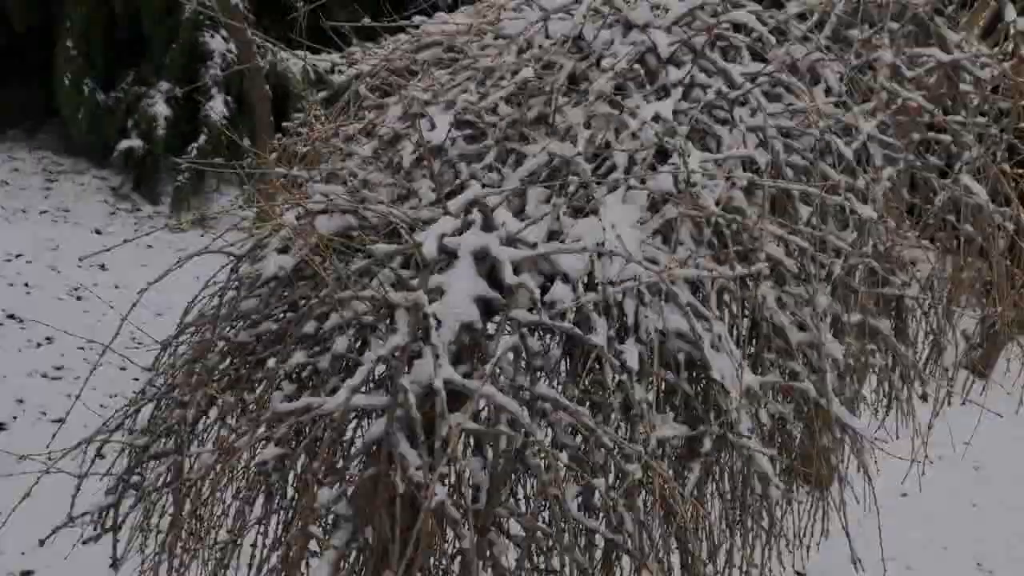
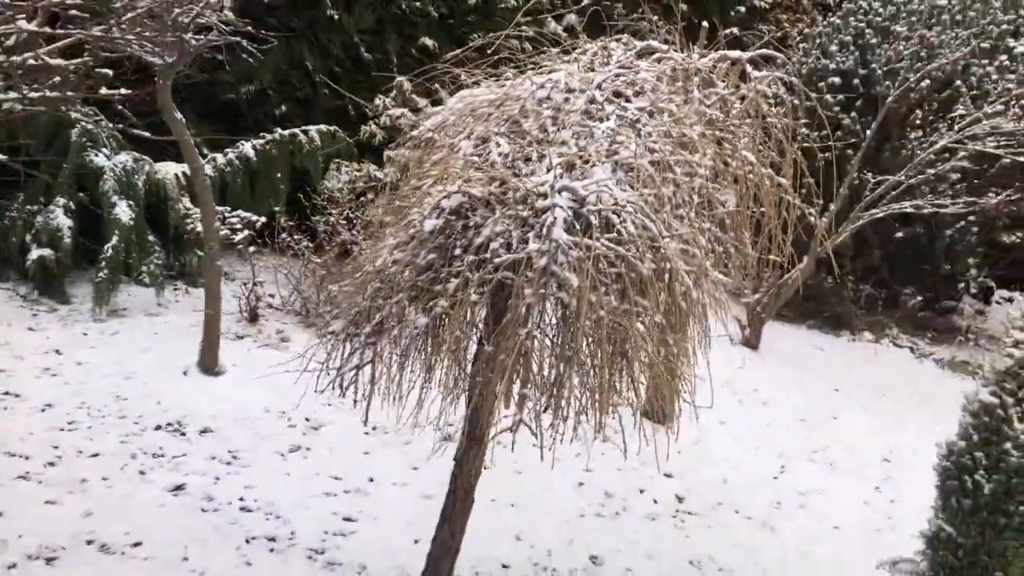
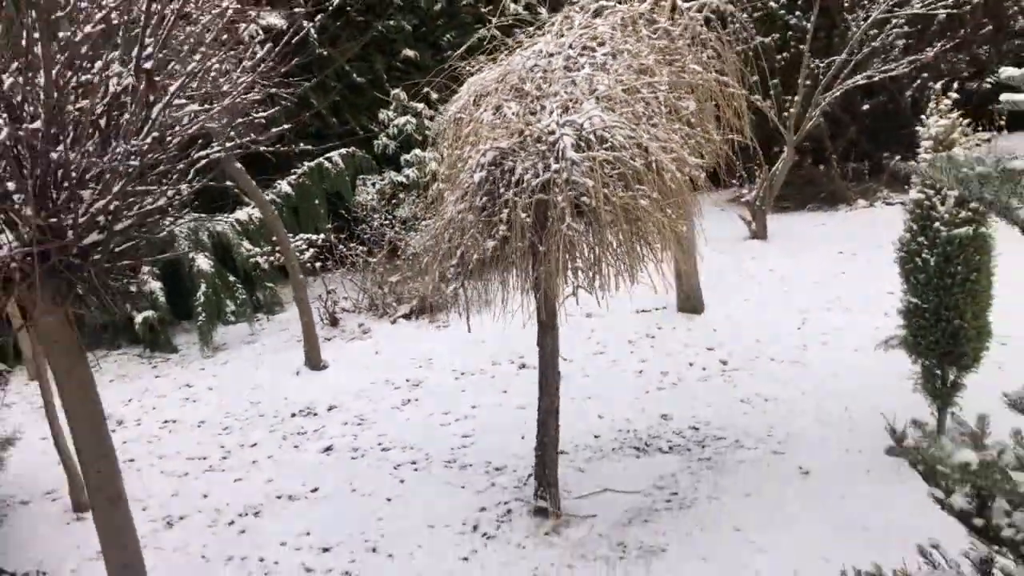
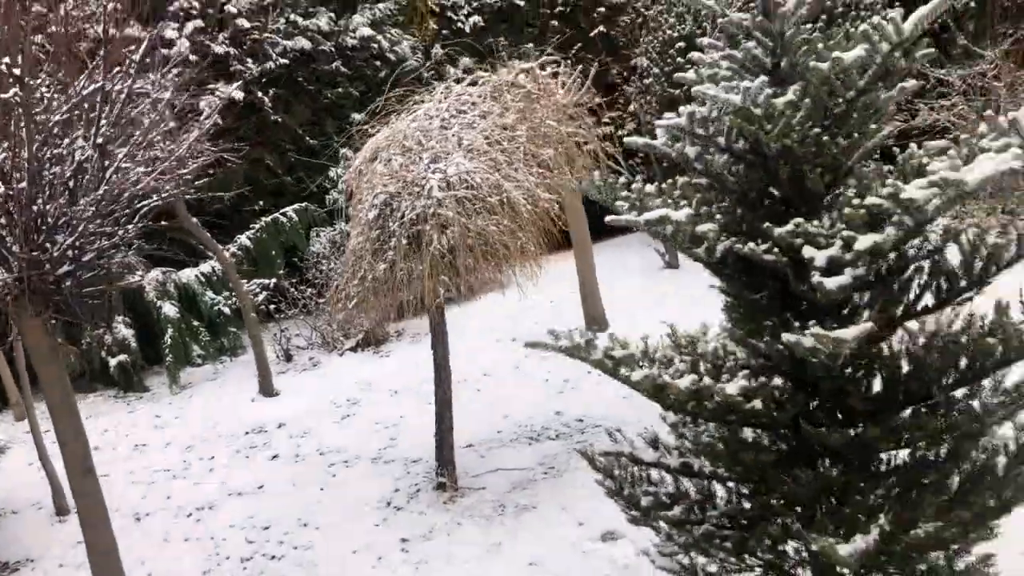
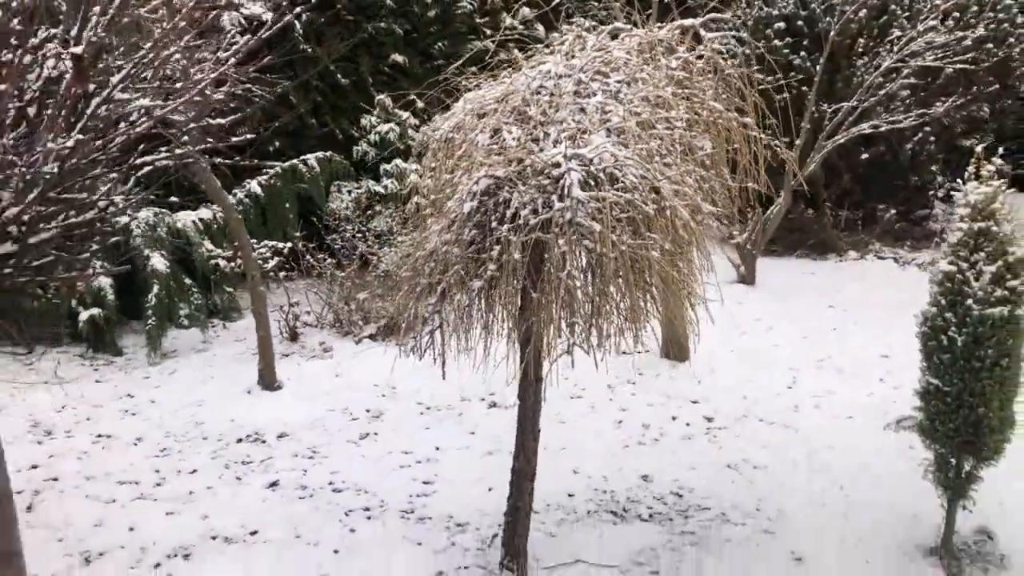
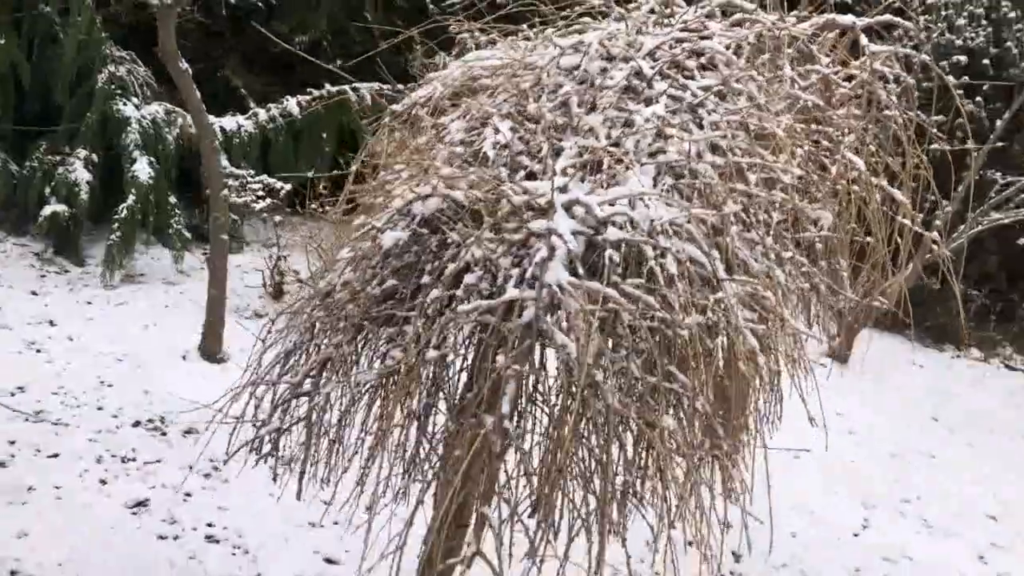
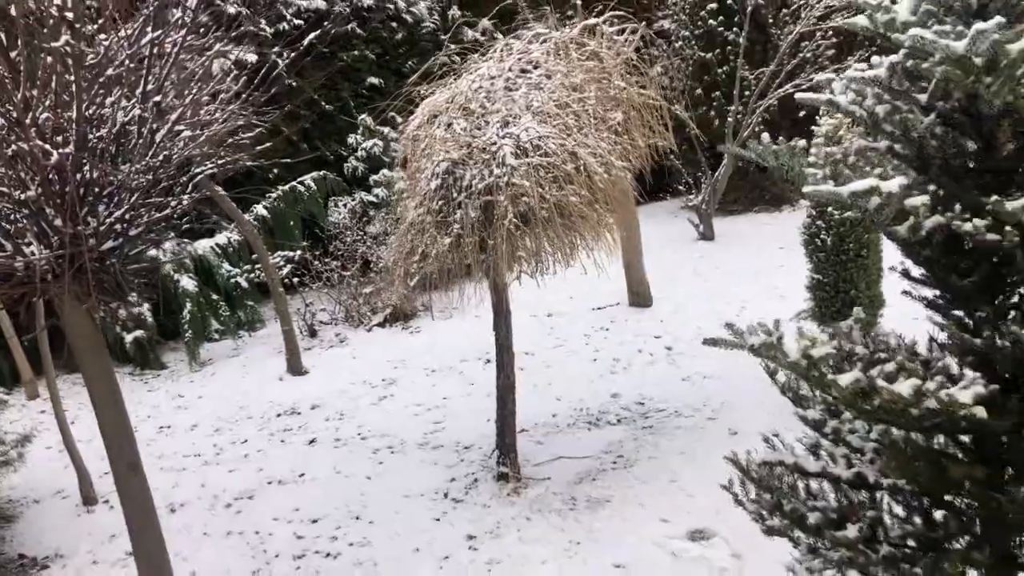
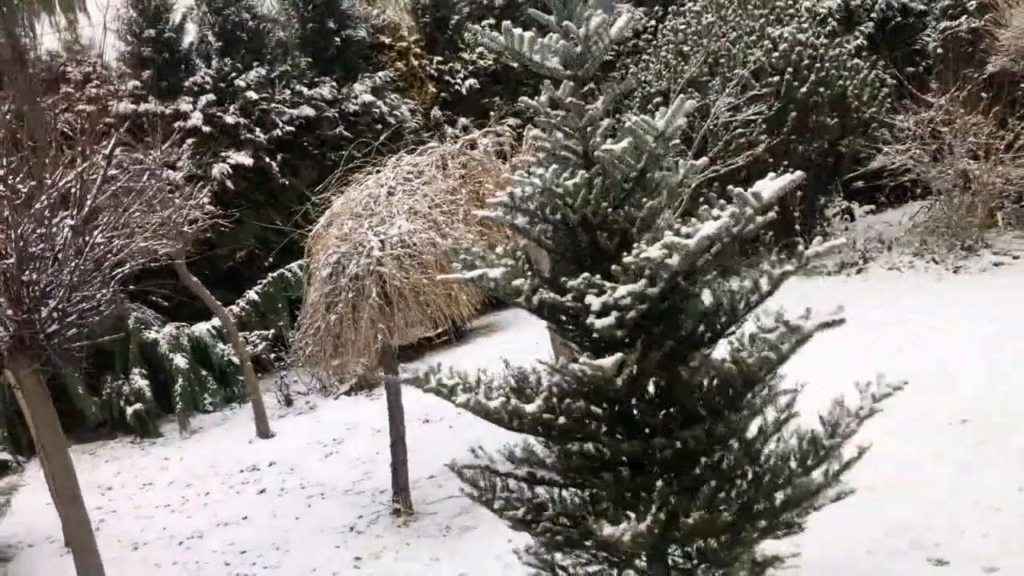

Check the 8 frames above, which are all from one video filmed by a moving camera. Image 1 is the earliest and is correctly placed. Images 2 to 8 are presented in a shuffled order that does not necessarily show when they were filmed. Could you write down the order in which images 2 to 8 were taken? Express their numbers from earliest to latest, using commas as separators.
6, 2, 5, 3, 7, 4, 8
